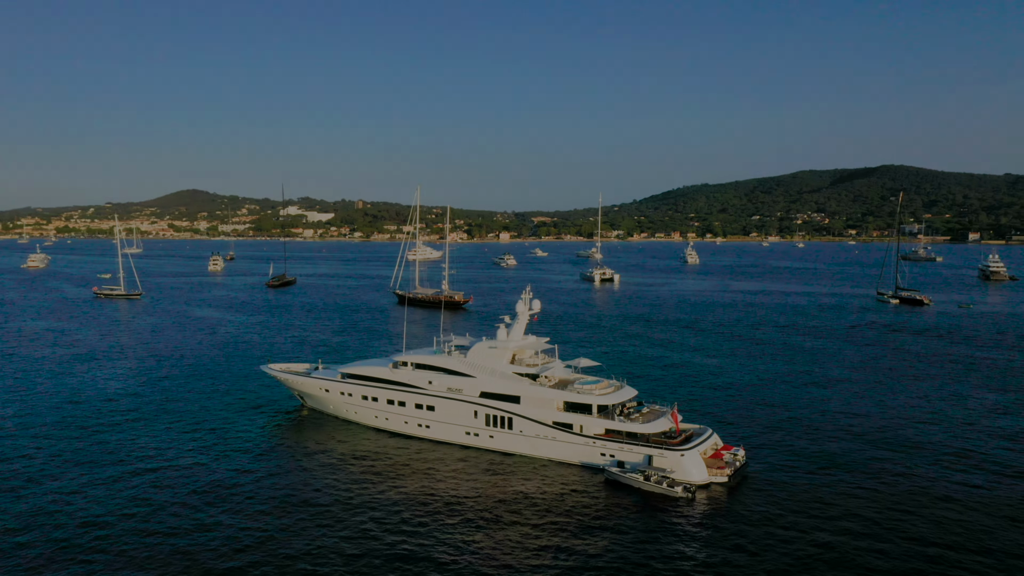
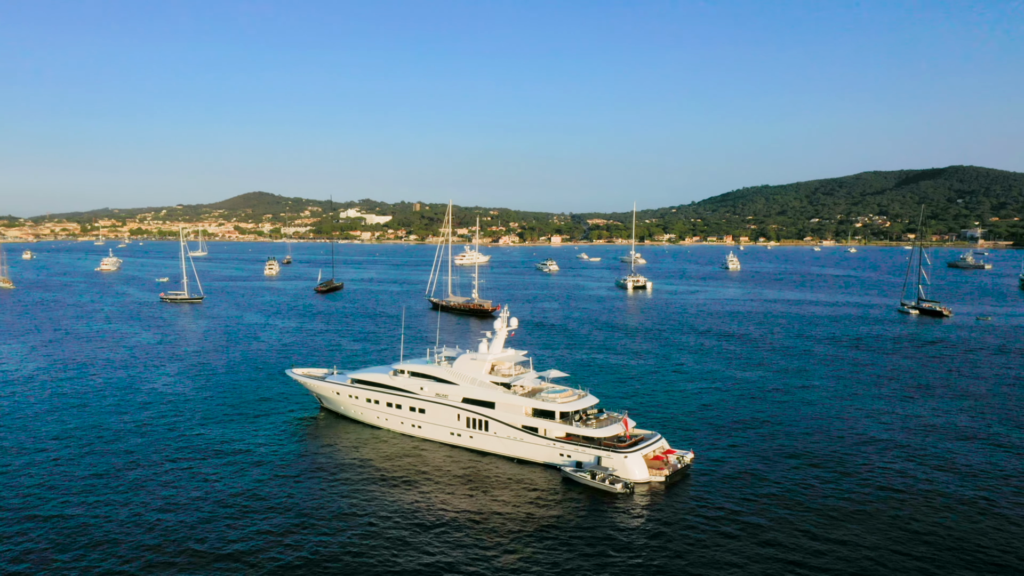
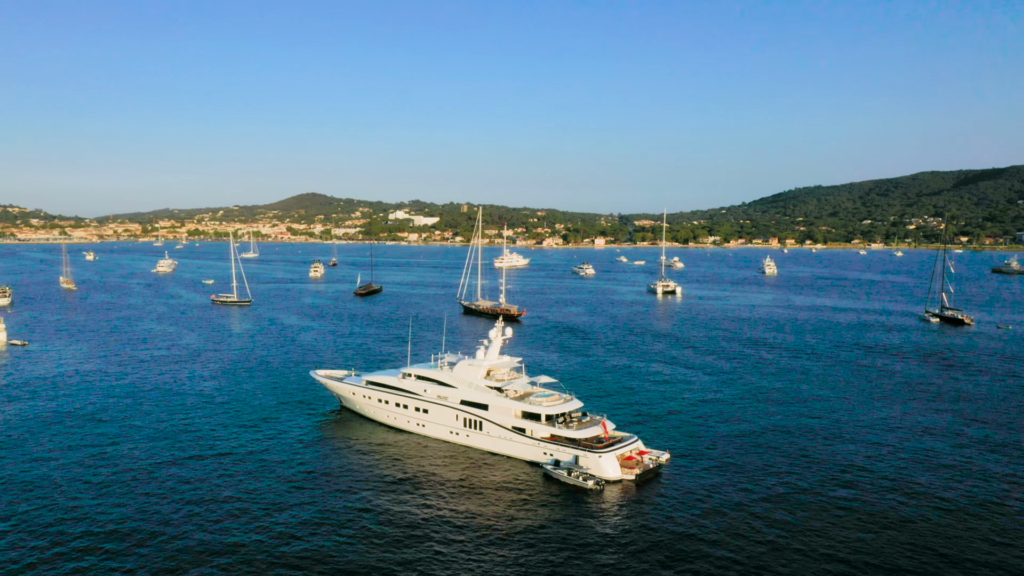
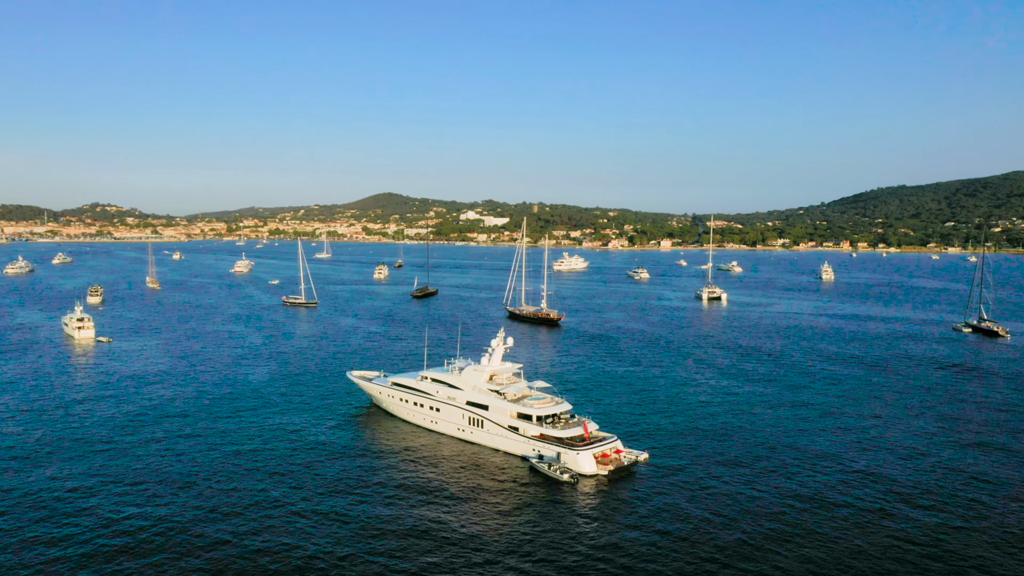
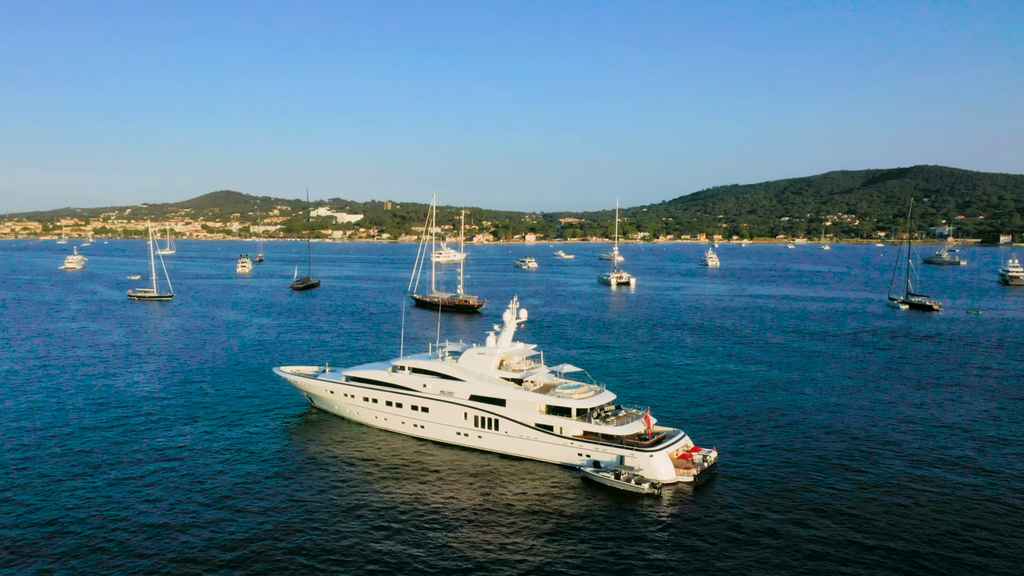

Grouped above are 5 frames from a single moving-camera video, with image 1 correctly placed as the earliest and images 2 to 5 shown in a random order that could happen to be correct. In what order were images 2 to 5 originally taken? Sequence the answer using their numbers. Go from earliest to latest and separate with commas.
5, 2, 3, 4
